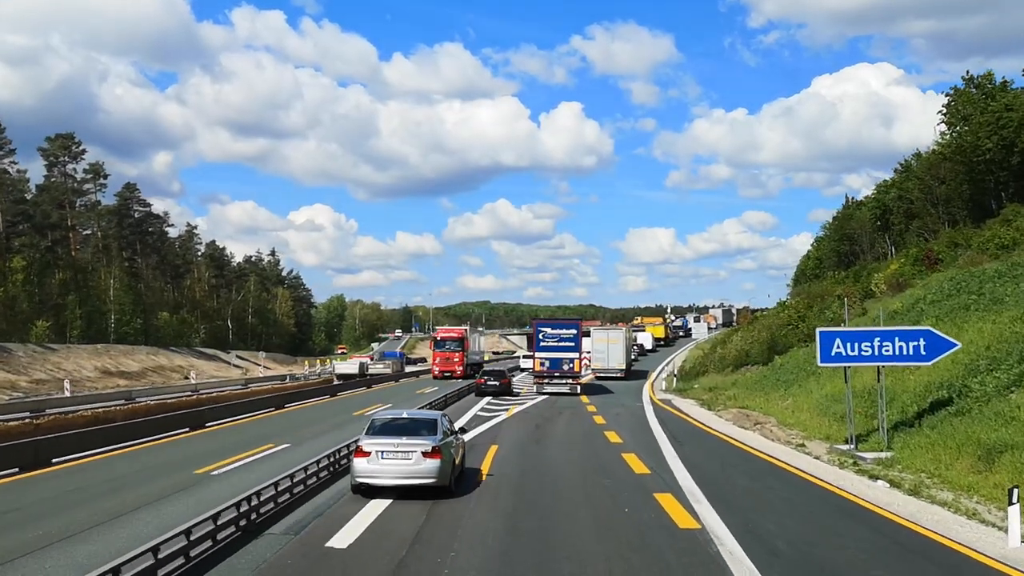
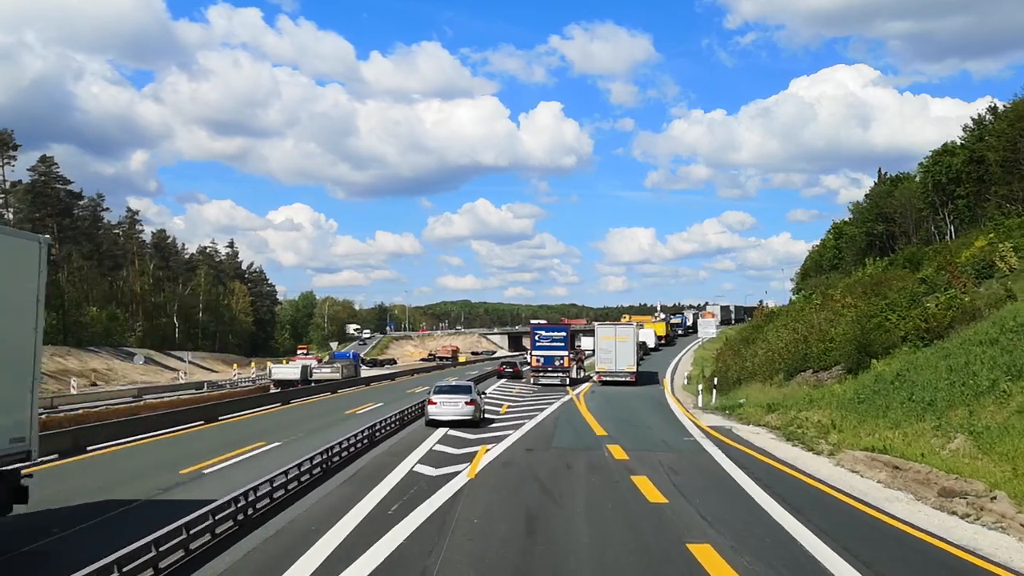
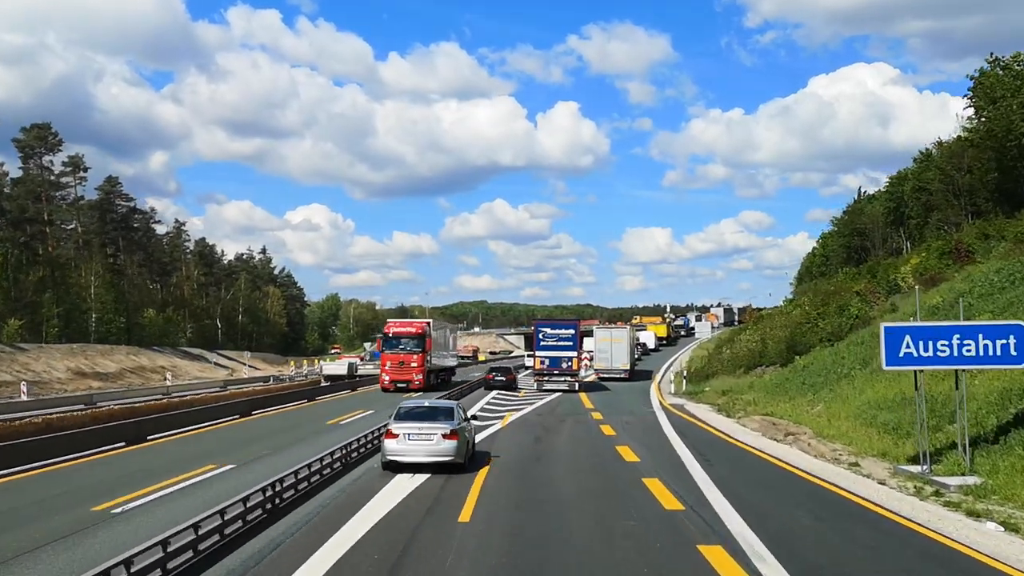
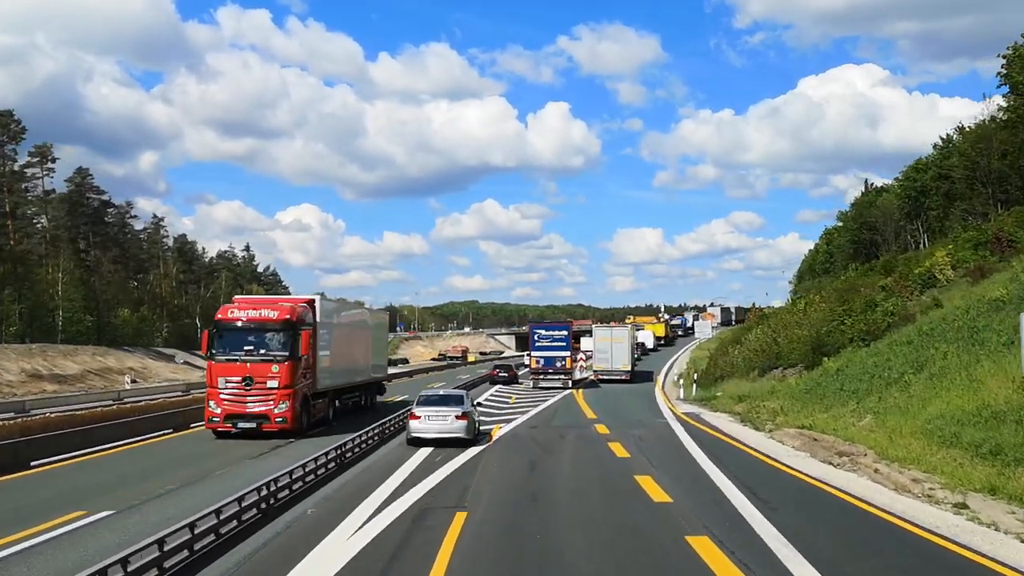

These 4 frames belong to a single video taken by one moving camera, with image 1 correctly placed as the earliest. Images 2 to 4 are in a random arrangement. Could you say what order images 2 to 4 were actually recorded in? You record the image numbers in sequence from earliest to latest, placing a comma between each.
3, 4, 2
